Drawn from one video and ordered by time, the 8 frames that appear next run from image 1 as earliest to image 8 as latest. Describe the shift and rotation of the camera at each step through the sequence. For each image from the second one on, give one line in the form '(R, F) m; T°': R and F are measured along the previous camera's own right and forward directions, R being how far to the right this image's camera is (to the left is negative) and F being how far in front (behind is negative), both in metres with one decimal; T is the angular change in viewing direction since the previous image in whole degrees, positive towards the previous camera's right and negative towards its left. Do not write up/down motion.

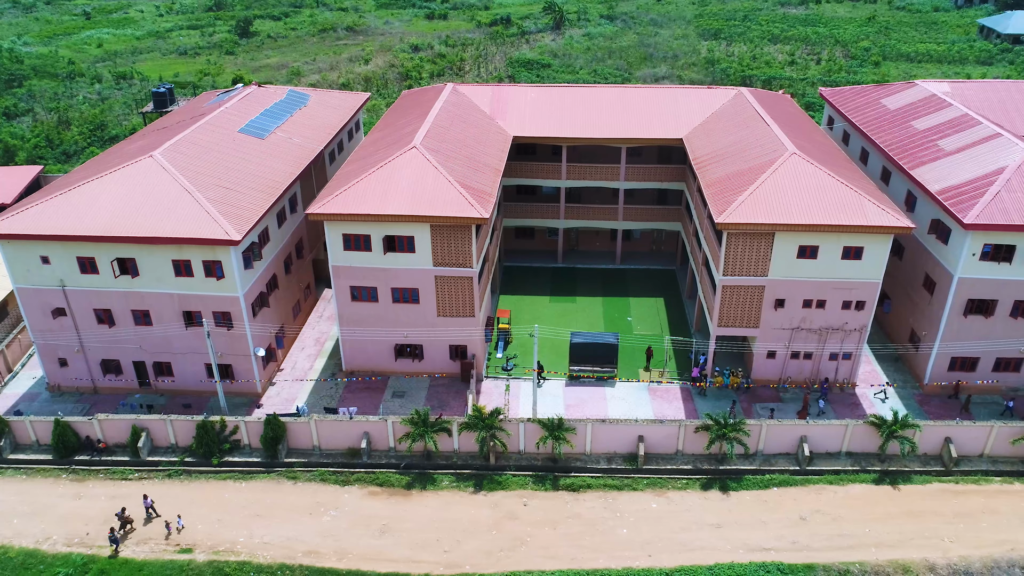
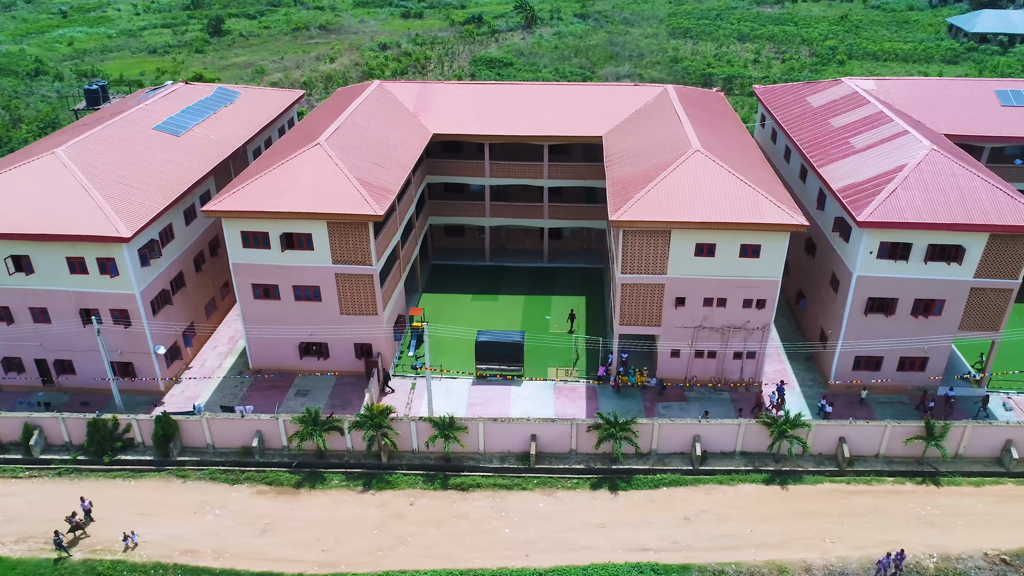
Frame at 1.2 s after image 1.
(+3.6, +0.3) m; 0°
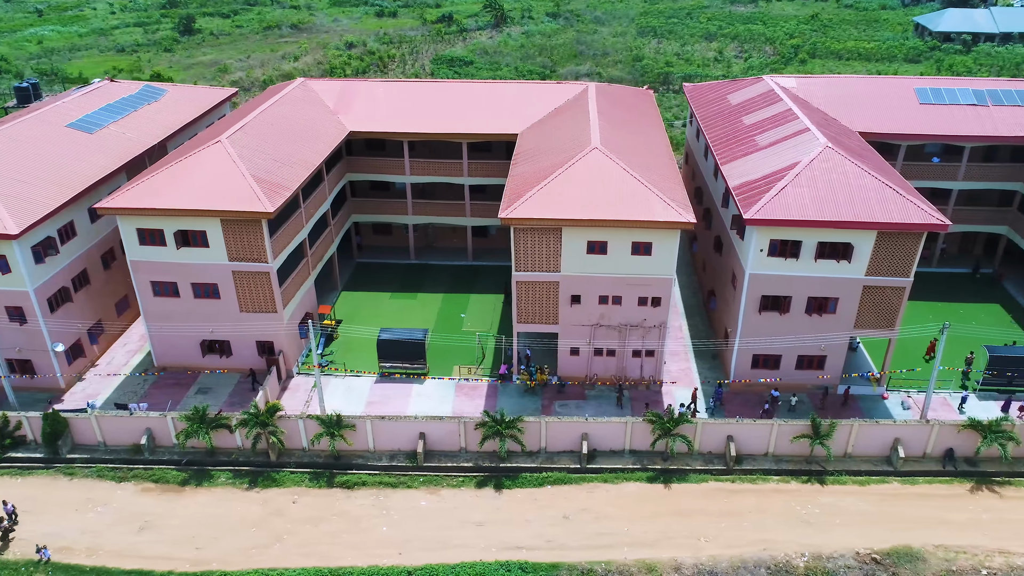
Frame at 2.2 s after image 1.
(+3.7, +0.1) m; 0°
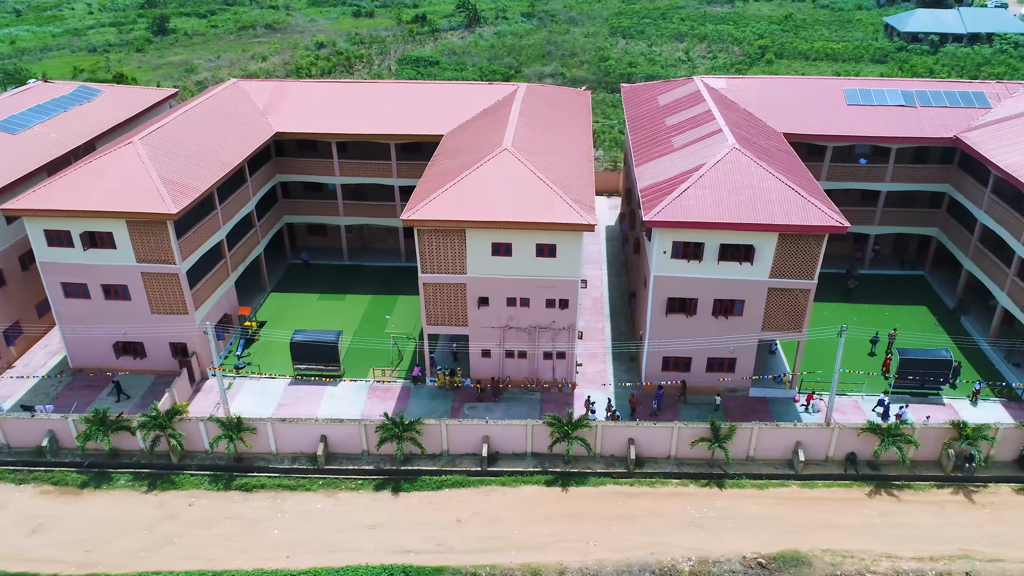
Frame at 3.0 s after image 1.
(+3.2, +0.2) m; 0°
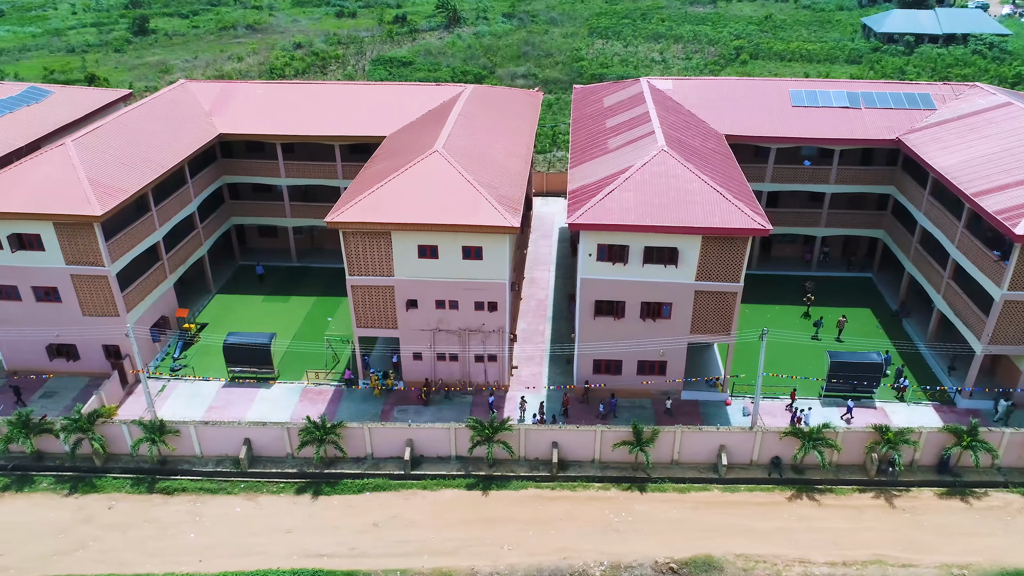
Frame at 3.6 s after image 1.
(+2.5, +0.1) m; 0°
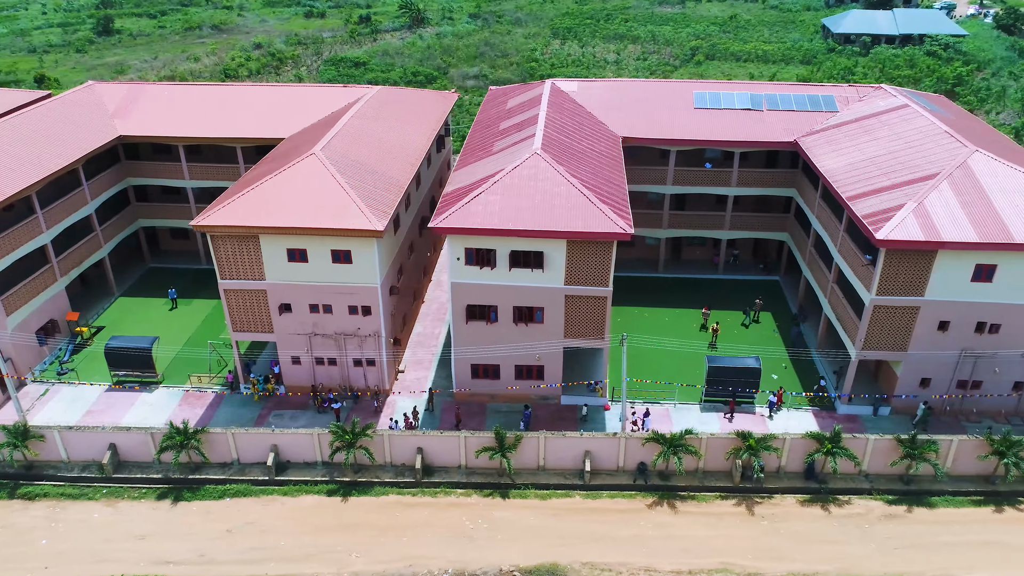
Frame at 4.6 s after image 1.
(+4.3, +0.3) m; 0°
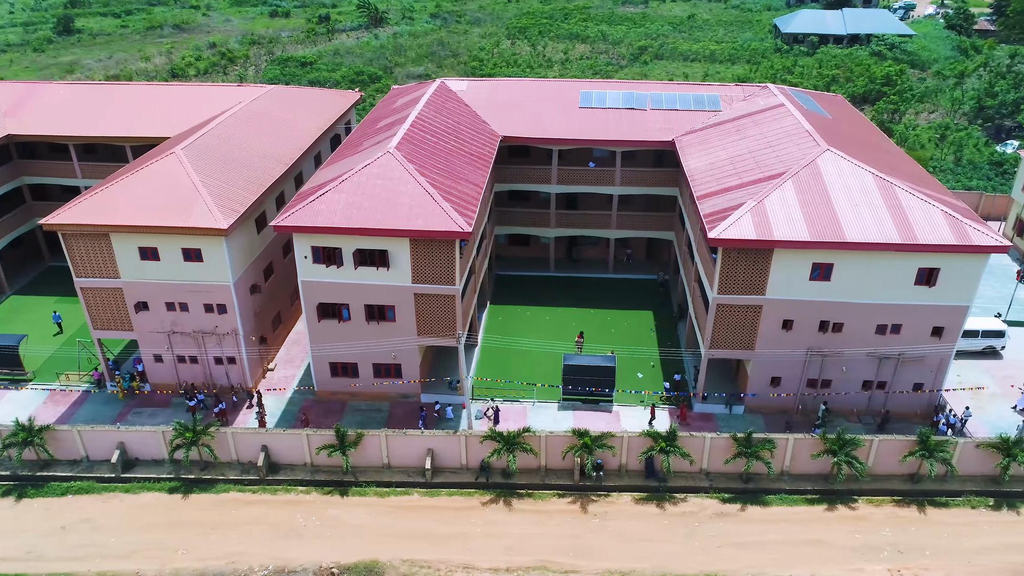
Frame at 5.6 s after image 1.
(+5.0, -0.1) m; 0°
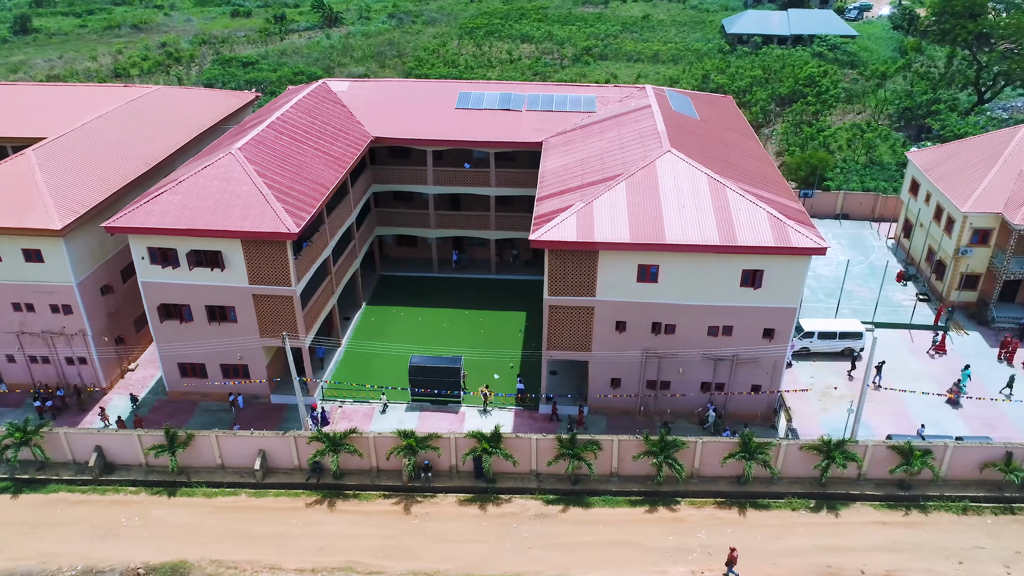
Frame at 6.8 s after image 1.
(+5.3, 0.0) m; 0°
